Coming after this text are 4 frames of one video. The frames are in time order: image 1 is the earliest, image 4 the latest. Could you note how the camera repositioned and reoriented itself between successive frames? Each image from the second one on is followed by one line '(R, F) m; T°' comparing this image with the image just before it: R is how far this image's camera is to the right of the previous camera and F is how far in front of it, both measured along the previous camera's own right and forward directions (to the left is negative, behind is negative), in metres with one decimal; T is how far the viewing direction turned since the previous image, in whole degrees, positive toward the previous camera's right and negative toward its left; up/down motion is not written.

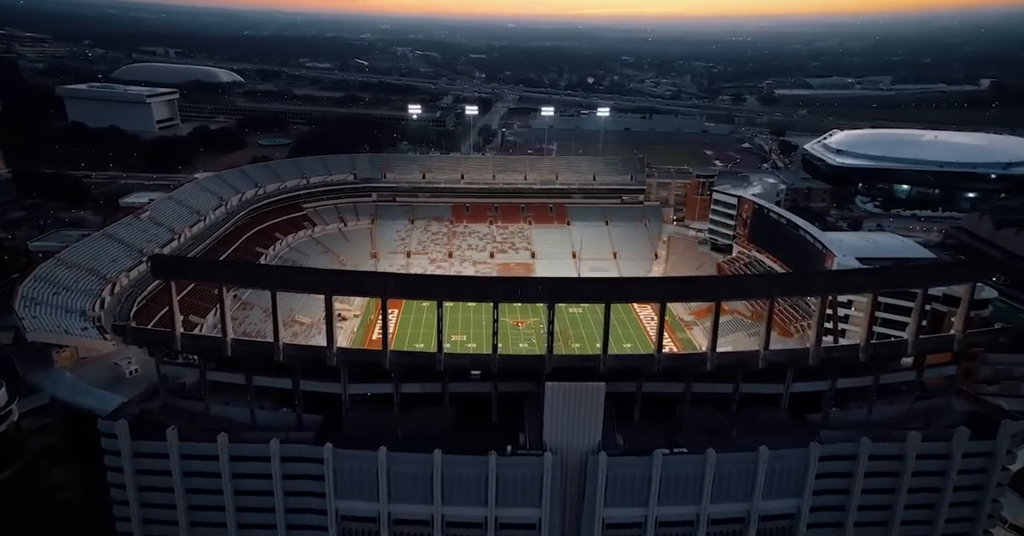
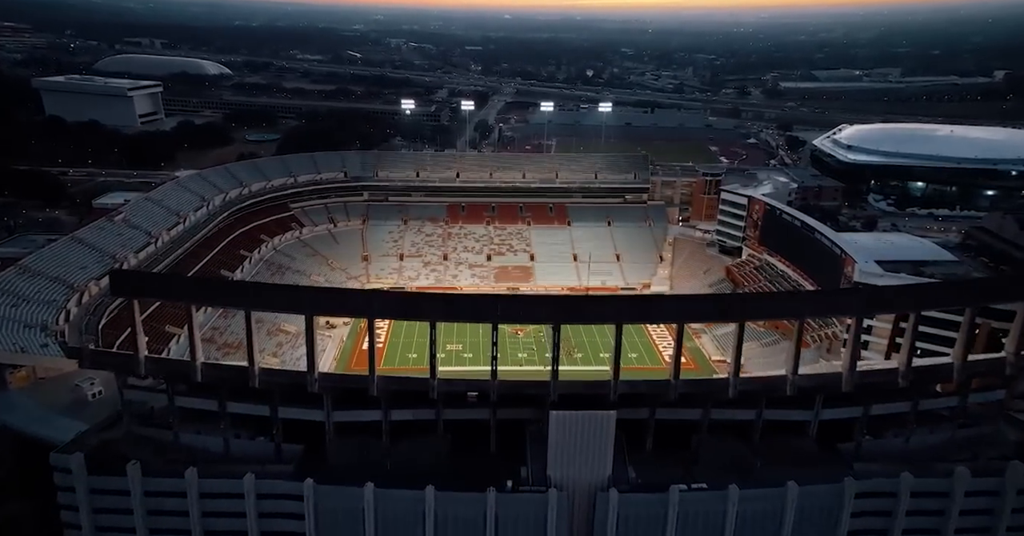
(-0.1, +1.6) m; 0°
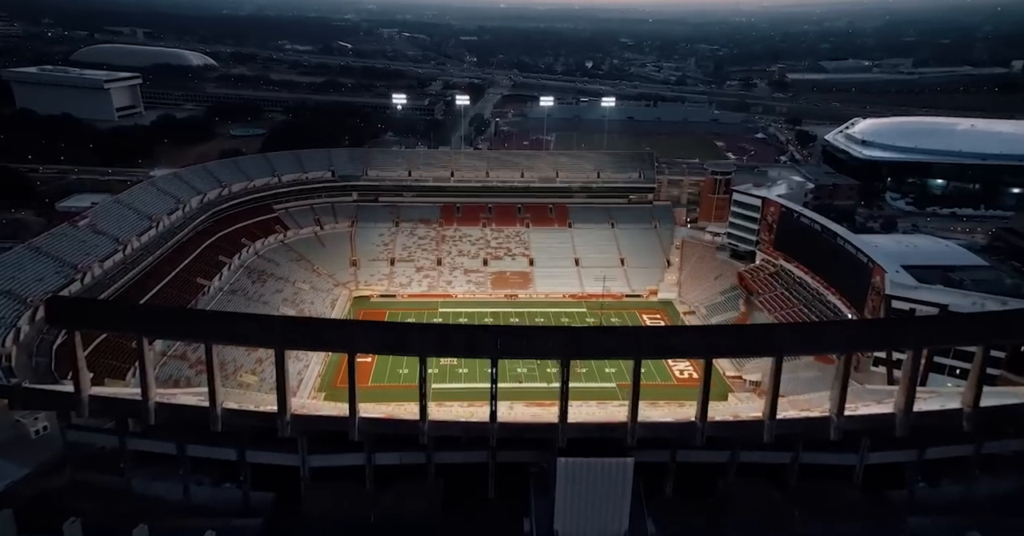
(-0.1, +2.0) m; 0°
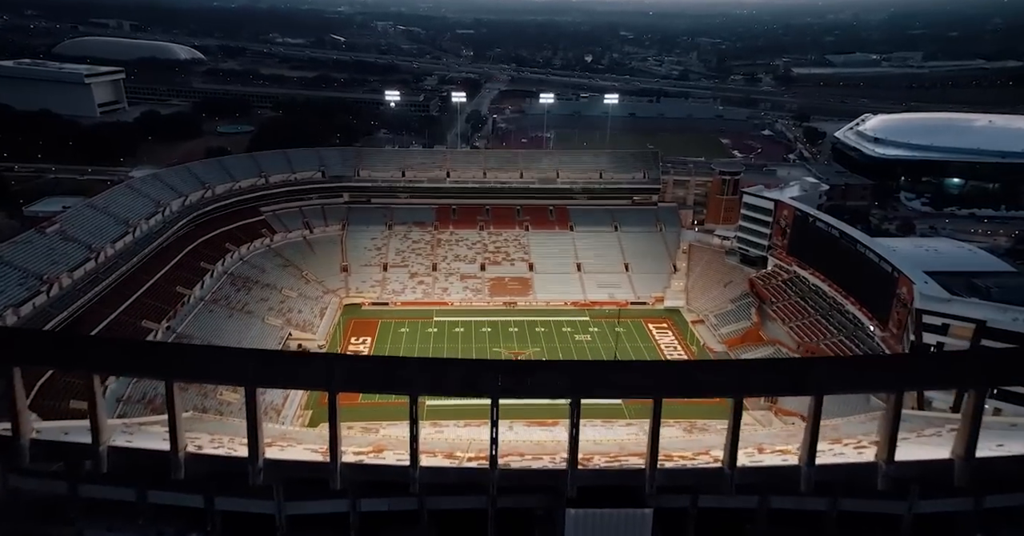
(-0.1, +1.5) m; 0°
